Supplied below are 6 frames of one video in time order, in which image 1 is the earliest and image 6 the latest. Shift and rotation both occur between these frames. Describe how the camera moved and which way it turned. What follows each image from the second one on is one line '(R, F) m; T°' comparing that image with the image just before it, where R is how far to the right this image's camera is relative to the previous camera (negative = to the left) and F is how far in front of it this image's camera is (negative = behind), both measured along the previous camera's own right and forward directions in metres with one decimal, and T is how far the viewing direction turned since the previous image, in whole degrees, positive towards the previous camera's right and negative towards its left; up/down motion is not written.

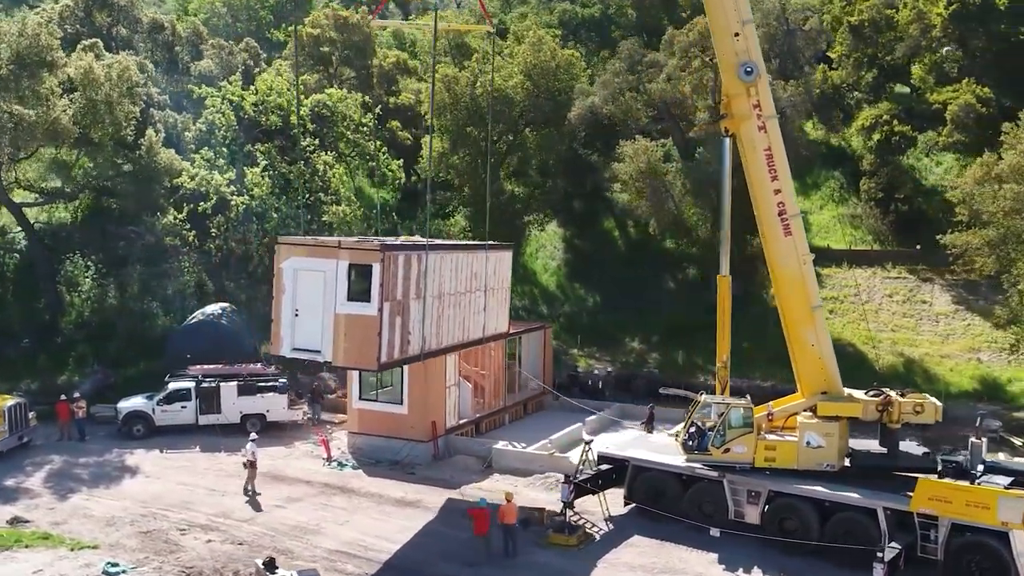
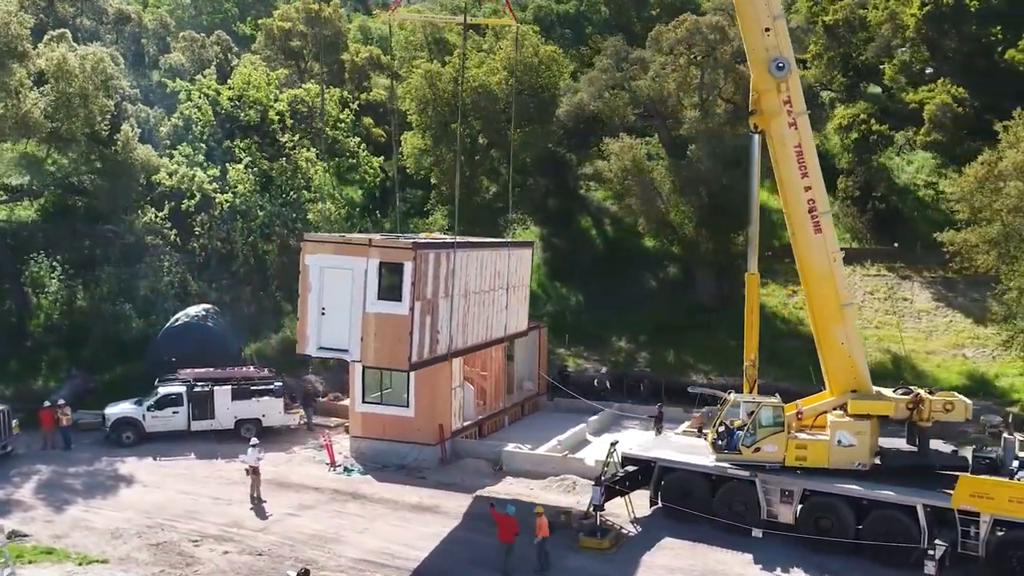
(-1.7, +0.5) m; +4°
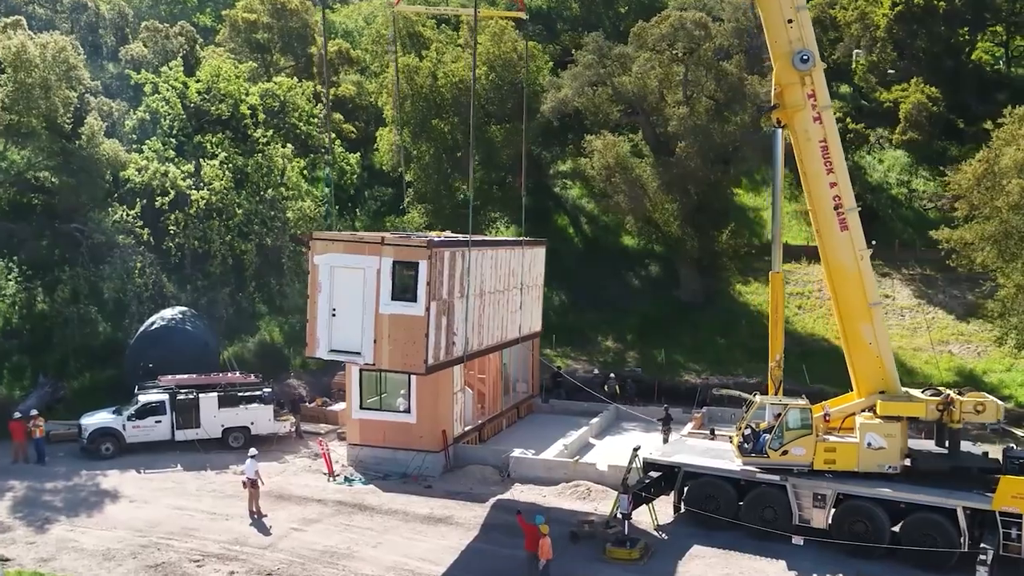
(-1.5, +0.9) m; +4°
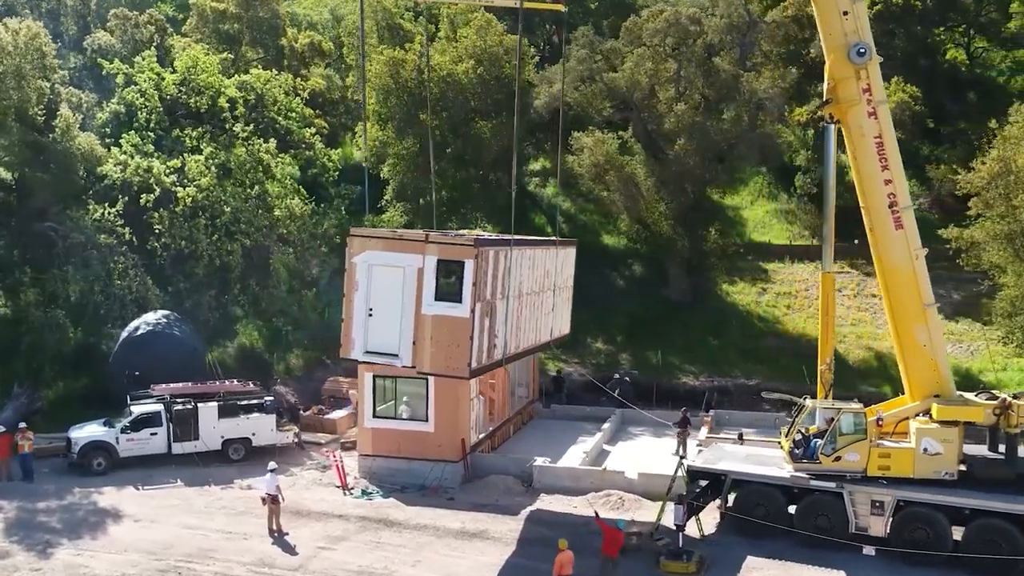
(-2.0, +1.0) m; +4°
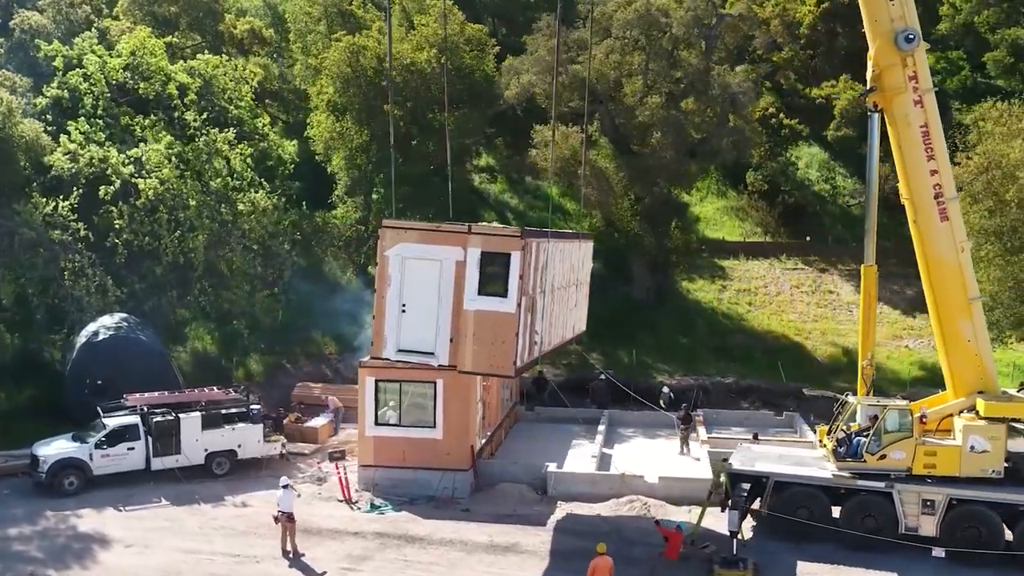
(-2.6, +1.3) m; +6°
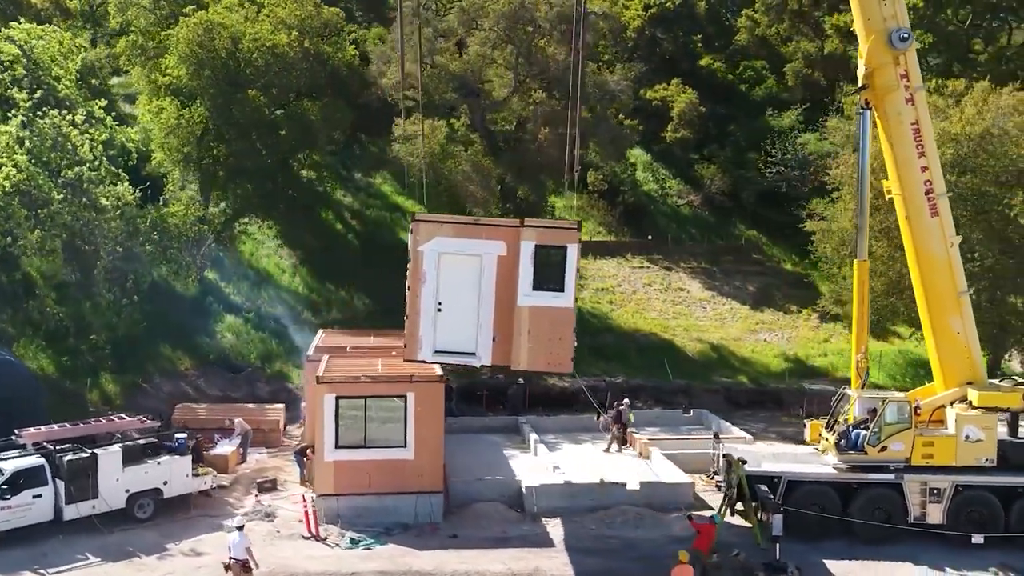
(-4.6, +2.3) m; +16°
